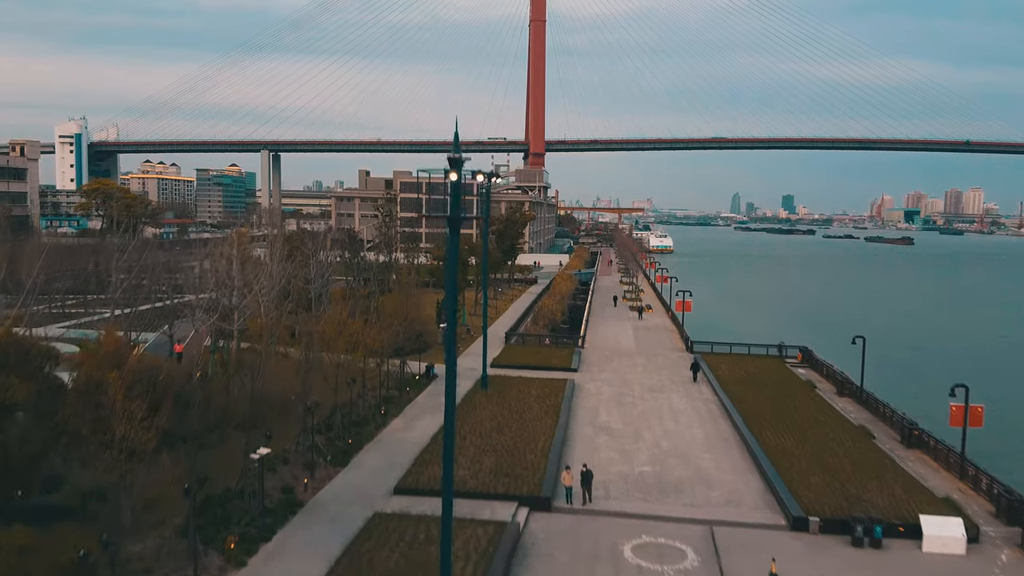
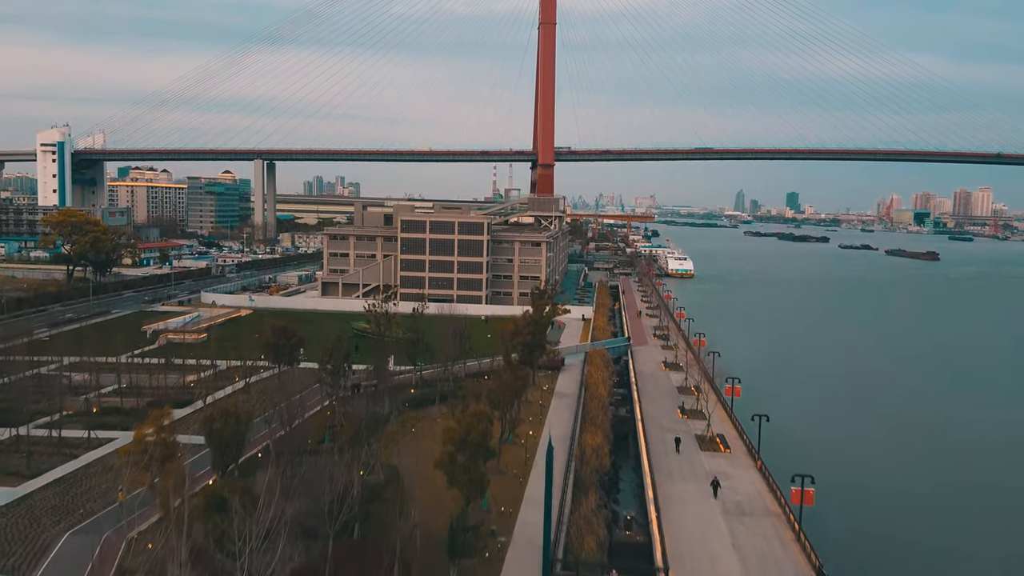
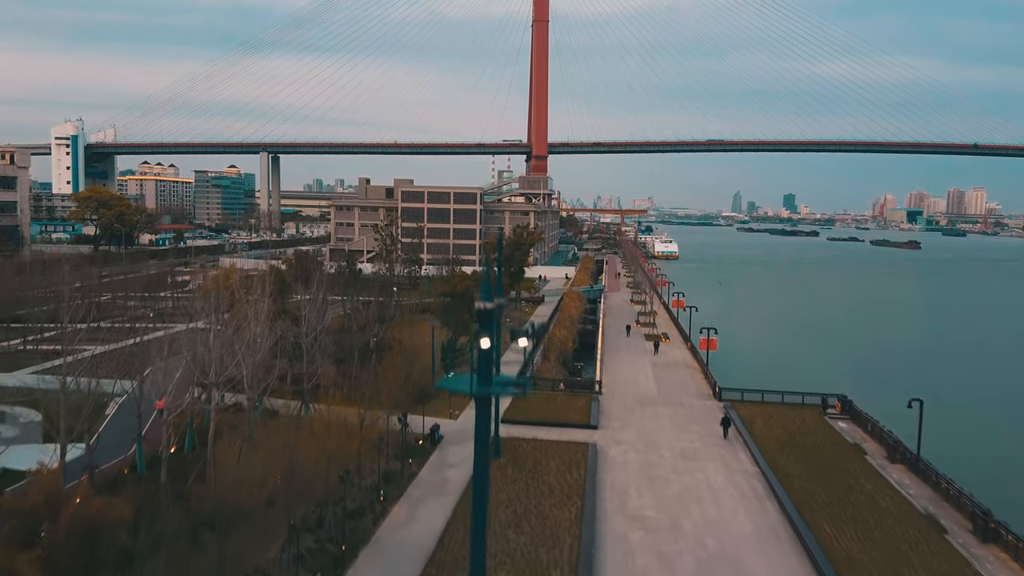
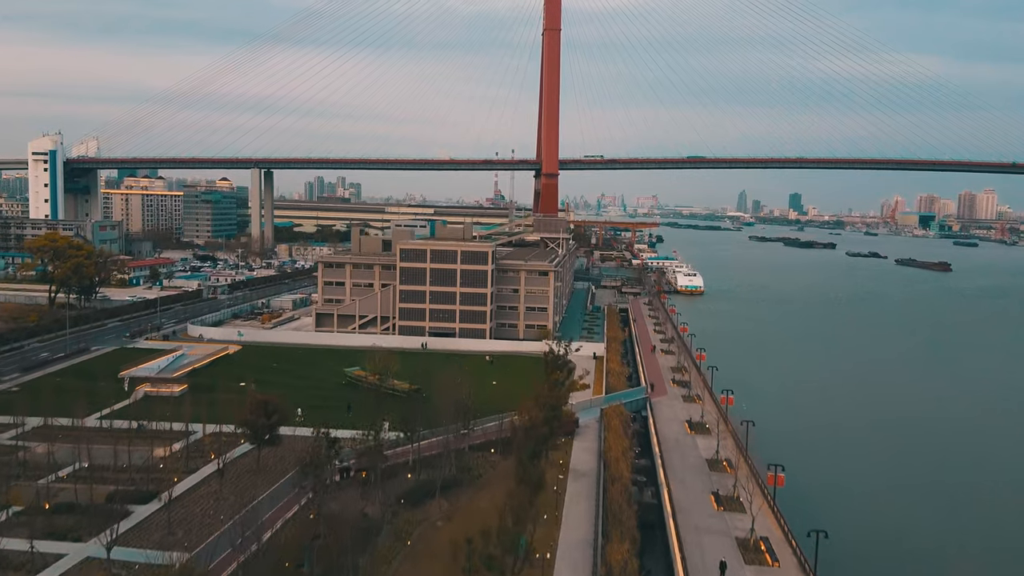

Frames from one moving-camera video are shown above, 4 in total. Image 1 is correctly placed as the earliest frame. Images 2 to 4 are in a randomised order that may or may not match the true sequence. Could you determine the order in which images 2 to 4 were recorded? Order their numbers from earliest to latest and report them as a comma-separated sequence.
3, 2, 4
